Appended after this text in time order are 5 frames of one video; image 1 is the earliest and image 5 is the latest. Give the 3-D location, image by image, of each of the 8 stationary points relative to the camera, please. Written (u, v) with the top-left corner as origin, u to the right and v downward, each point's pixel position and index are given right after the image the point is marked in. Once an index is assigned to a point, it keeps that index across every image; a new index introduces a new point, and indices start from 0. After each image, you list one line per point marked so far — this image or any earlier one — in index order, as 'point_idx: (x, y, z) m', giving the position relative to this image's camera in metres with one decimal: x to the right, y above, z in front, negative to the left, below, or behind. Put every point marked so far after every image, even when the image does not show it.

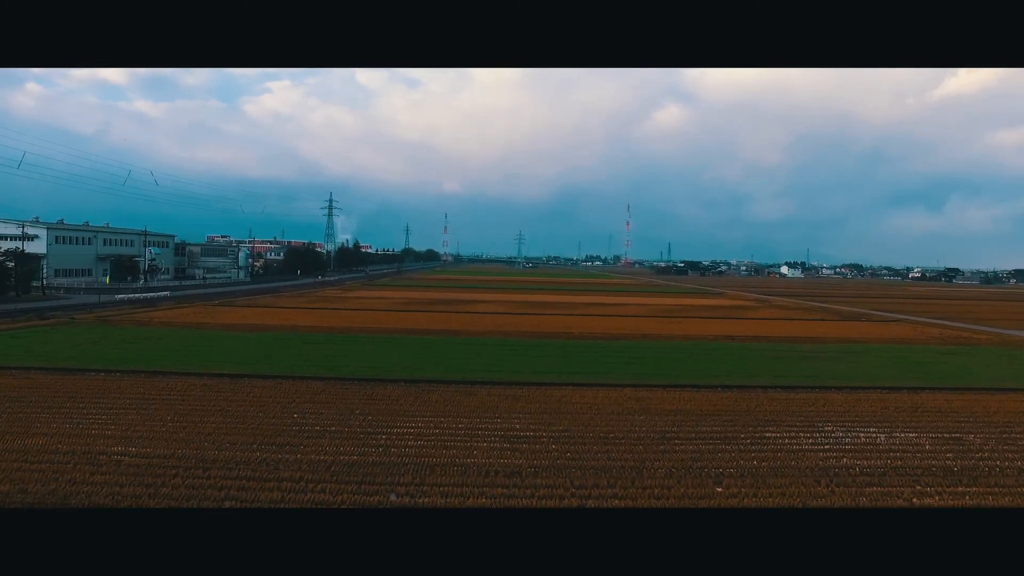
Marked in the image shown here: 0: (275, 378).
0: (-2.9, -1.1, +7.3) m
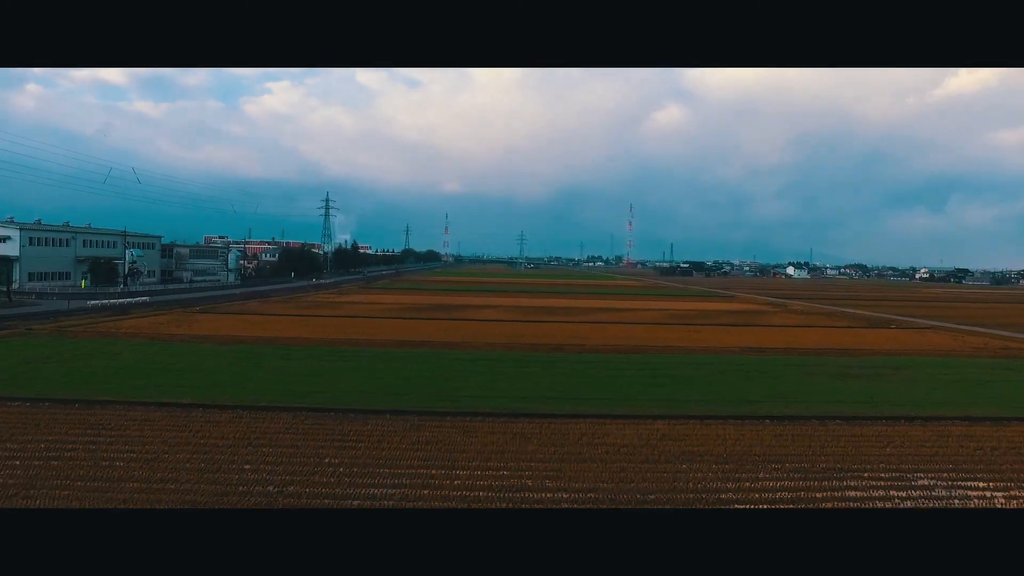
0: (-2.8, -1.2, +6.1) m
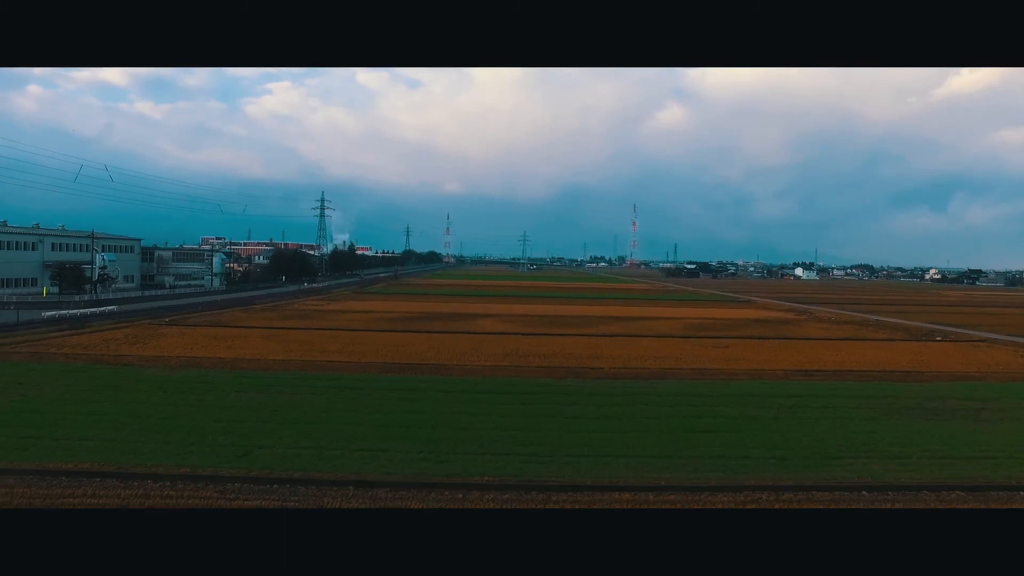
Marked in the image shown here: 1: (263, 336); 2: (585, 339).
0: (-2.7, -1.4, +4.5) m
1: (-5.0, -1.0, +12.3) m
2: (+1.5, -1.1, +12.8) m
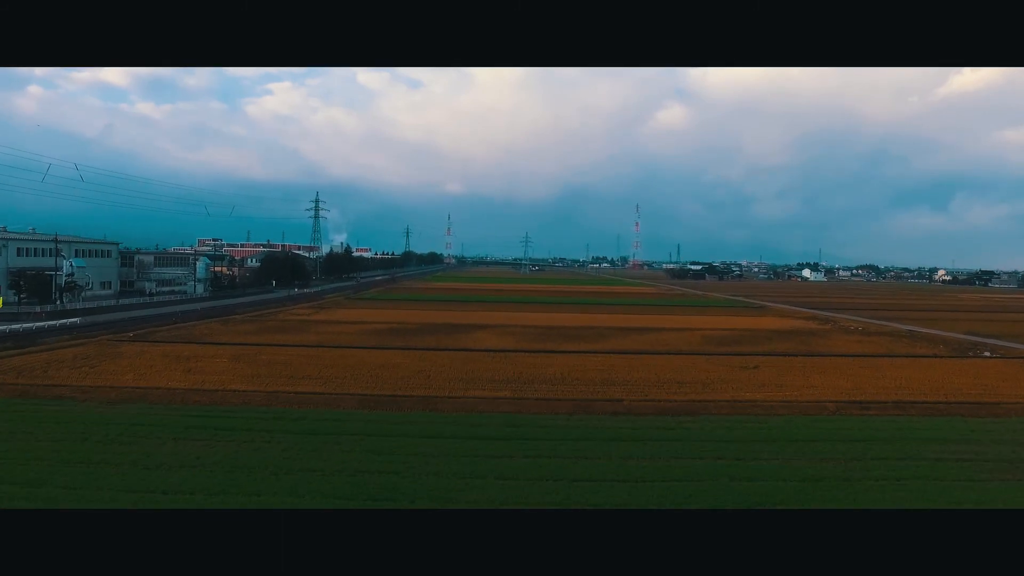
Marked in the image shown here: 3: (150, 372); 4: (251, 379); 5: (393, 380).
0: (-2.7, -1.6, +3.1) m
1: (-5.0, -1.2, +10.9) m
2: (+1.5, -1.3, +11.3) m
3: (-5.5, -1.3, +9.4) m
4: (-3.8, -1.3, +9.0) m
5: (-1.7, -1.4, +9.1) m
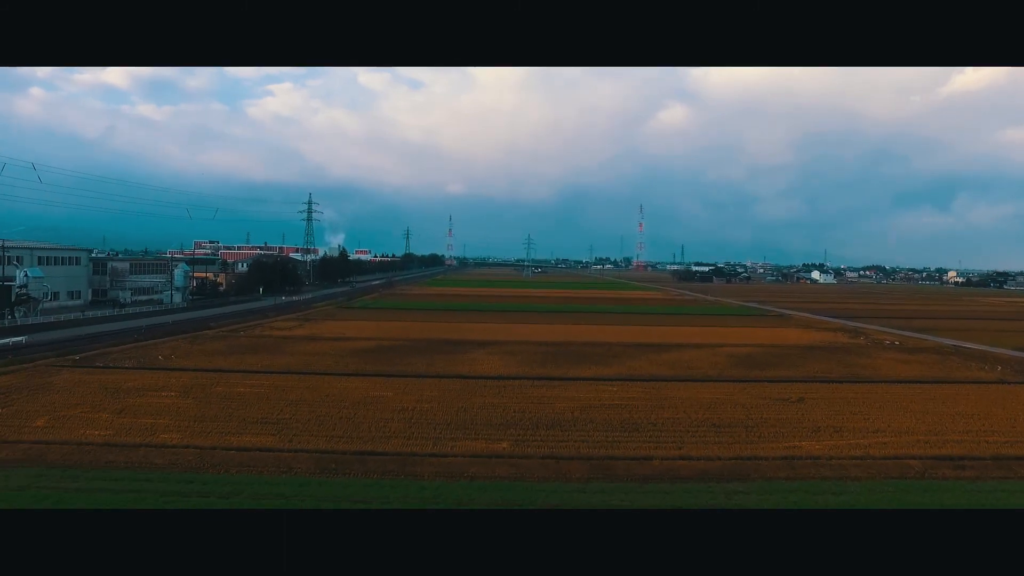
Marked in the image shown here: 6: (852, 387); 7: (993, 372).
0: (-2.7, -1.9, +1.4) m
1: (-5.0, -1.5, +9.2) m
2: (+1.5, -1.6, +9.6) m
3: (-5.5, -1.6, +7.8) m
4: (-3.8, -1.6, +7.3) m
5: (-1.7, -1.6, +7.4) m
6: (+5.6, -1.6, +10.2) m
7: (+9.5, -1.7, +11.8) m
